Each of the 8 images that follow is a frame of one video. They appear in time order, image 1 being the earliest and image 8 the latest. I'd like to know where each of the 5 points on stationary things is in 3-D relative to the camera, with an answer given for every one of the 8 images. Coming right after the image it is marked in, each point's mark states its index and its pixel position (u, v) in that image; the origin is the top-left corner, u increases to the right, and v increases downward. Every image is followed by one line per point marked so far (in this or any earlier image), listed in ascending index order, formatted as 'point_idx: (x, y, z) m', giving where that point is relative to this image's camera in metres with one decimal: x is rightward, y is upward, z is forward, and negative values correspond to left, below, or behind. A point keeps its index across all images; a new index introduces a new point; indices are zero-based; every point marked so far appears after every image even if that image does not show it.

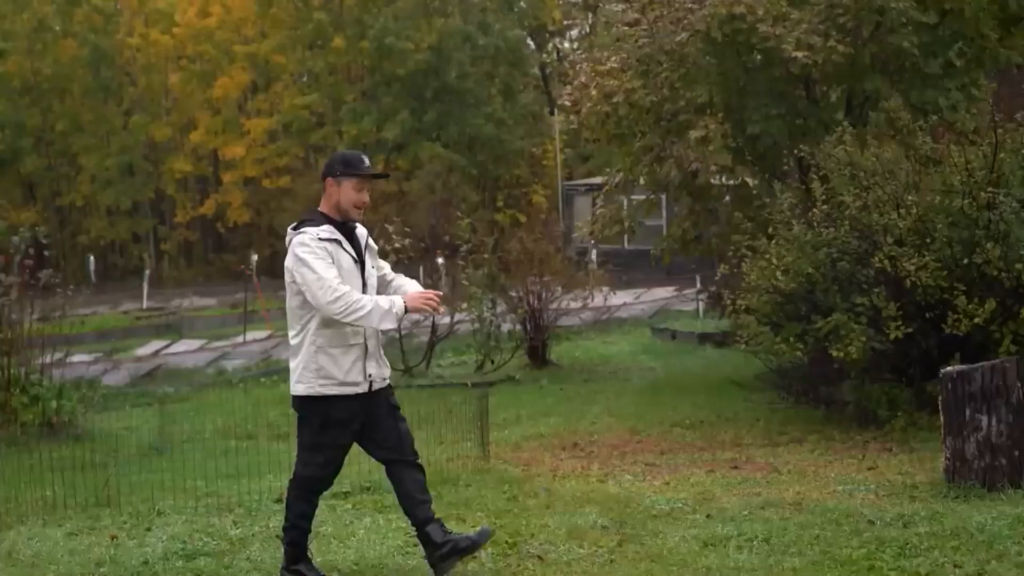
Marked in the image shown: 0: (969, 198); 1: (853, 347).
0: (+3.9, +0.8, +12.2) m
1: (+3.0, -0.5, +12.3) m
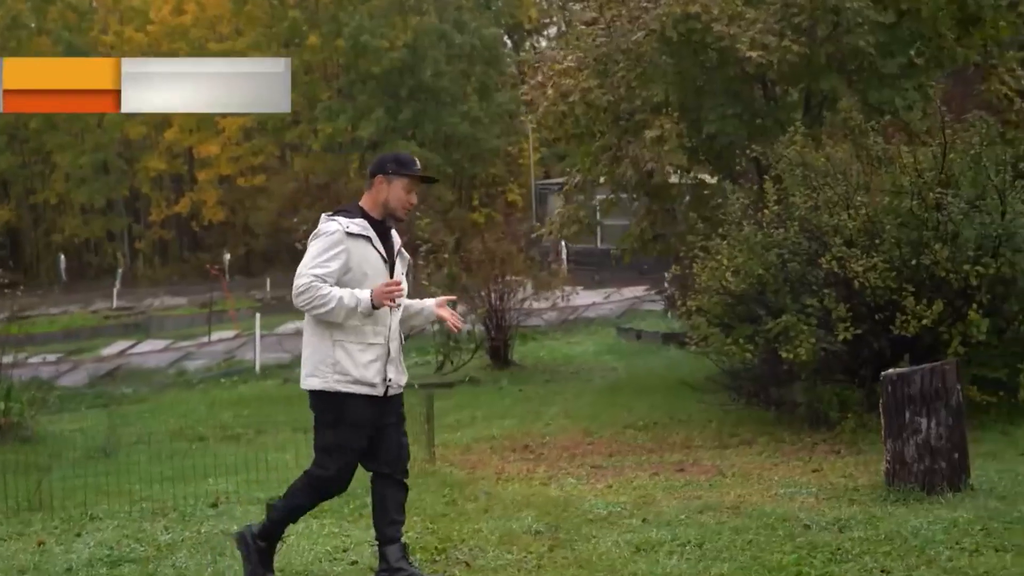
0: (+3.5, +0.8, +12.1) m
1: (+2.5, -0.5, +12.2) m
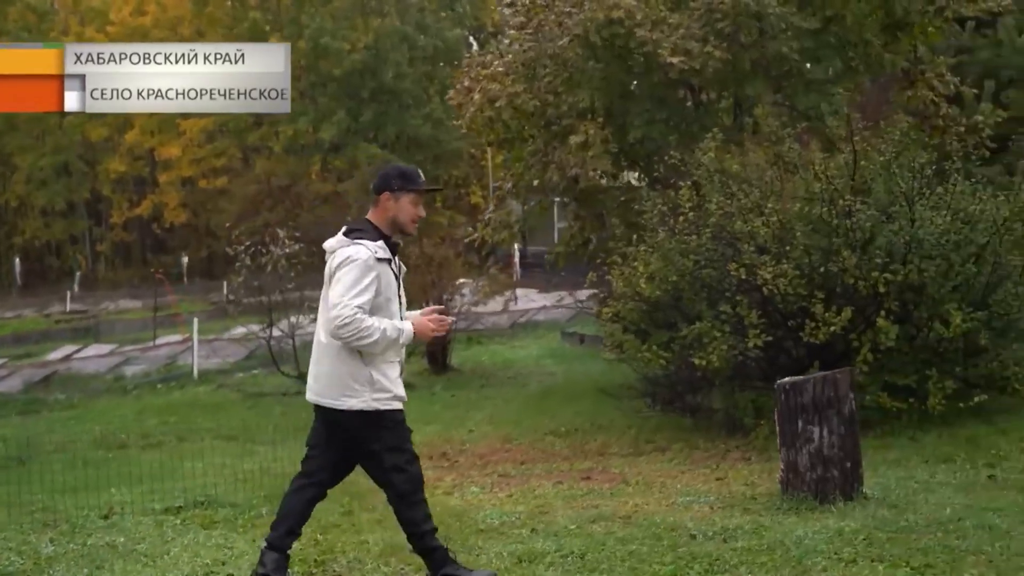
0: (+2.7, +0.7, +12.1) m
1: (+1.8, -0.6, +12.2) m
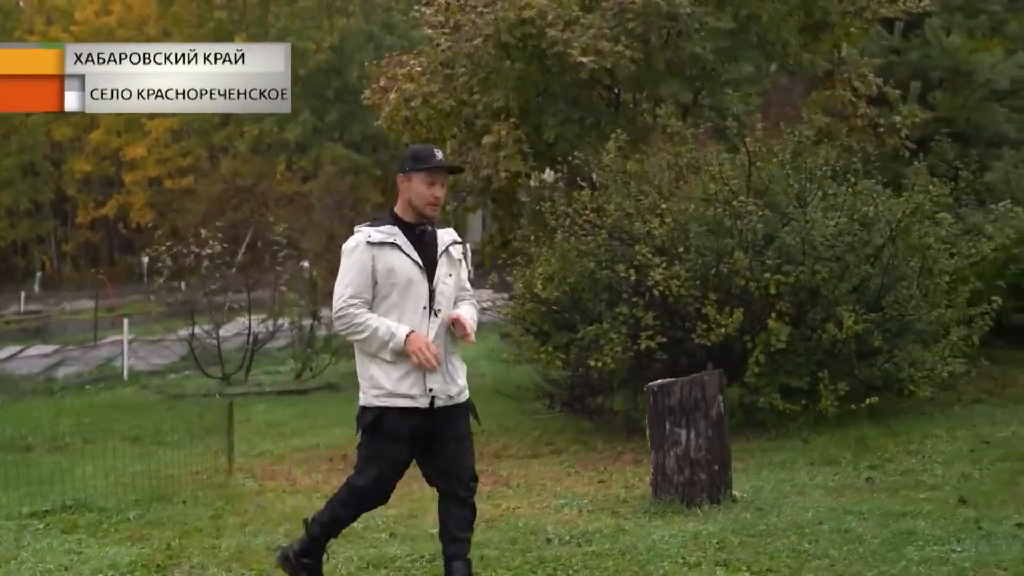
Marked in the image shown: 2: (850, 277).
0: (+1.8, +0.7, +12.0) m
1: (+0.9, -0.6, +12.2) m
2: (+2.9, +0.1, +12.0) m
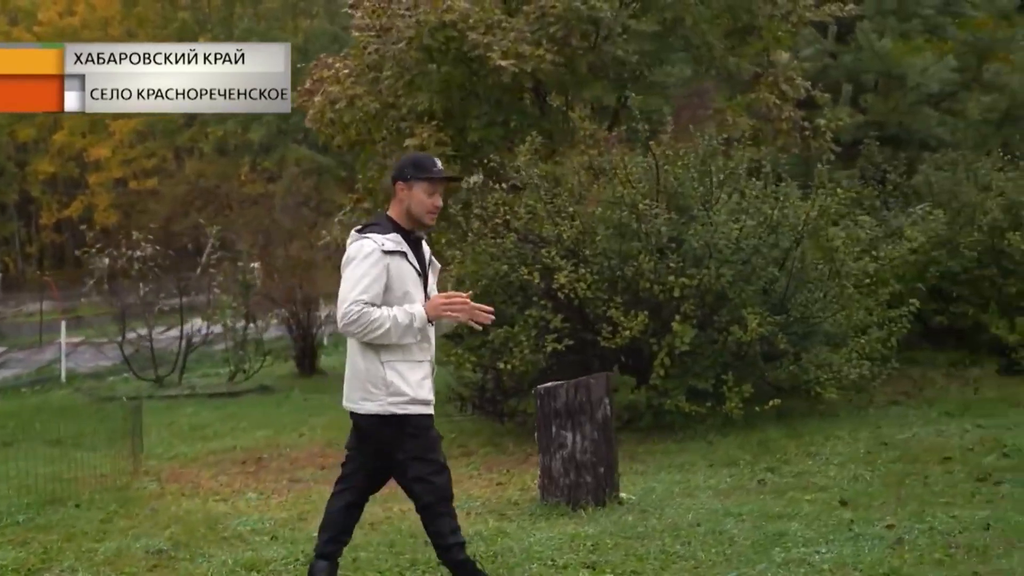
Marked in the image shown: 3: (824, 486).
0: (+1.0, +0.7, +12.1) m
1: (+0.1, -0.6, +12.2) m
2: (+2.1, +0.1, +12.1) m
3: (+2.2, -1.4, +9.9) m
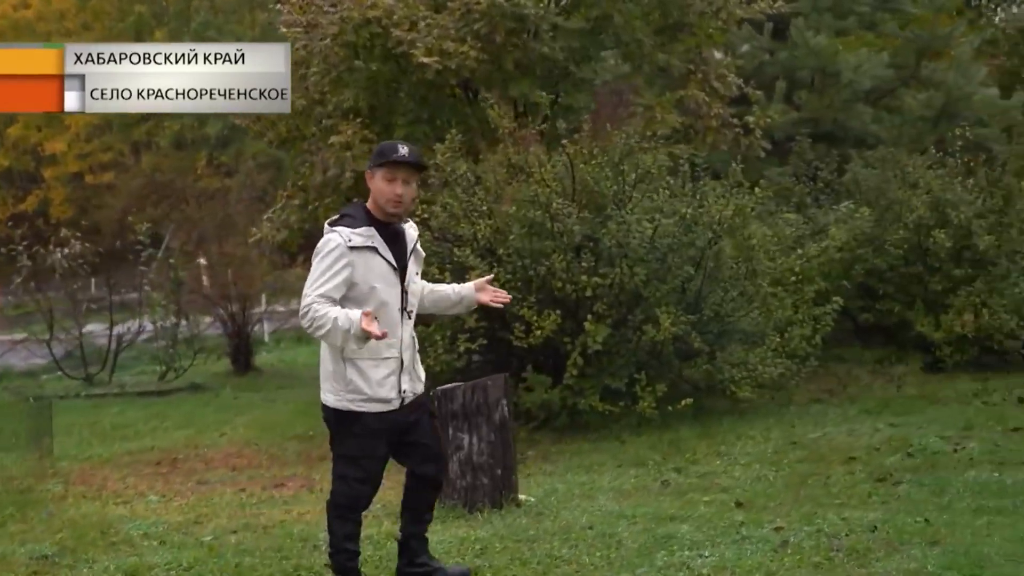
0: (+0.3, +0.7, +12.0) m
1: (-0.7, -0.6, +12.1) m
2: (+1.3, +0.1, +12.0) m
3: (+1.5, -1.4, +9.8) m
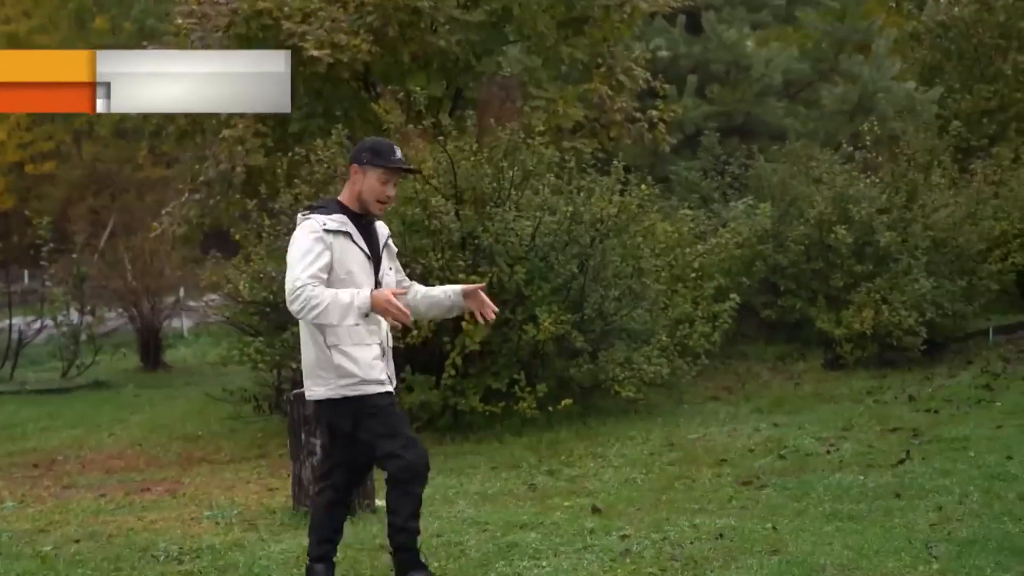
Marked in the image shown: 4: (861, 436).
0: (-0.7, +0.7, +11.8) m
1: (-1.7, -0.6, +11.9) m
2: (+0.3, +0.1, +11.9) m
3: (+0.5, -1.4, +9.7) m
4: (+2.7, -1.1, +10.9) m
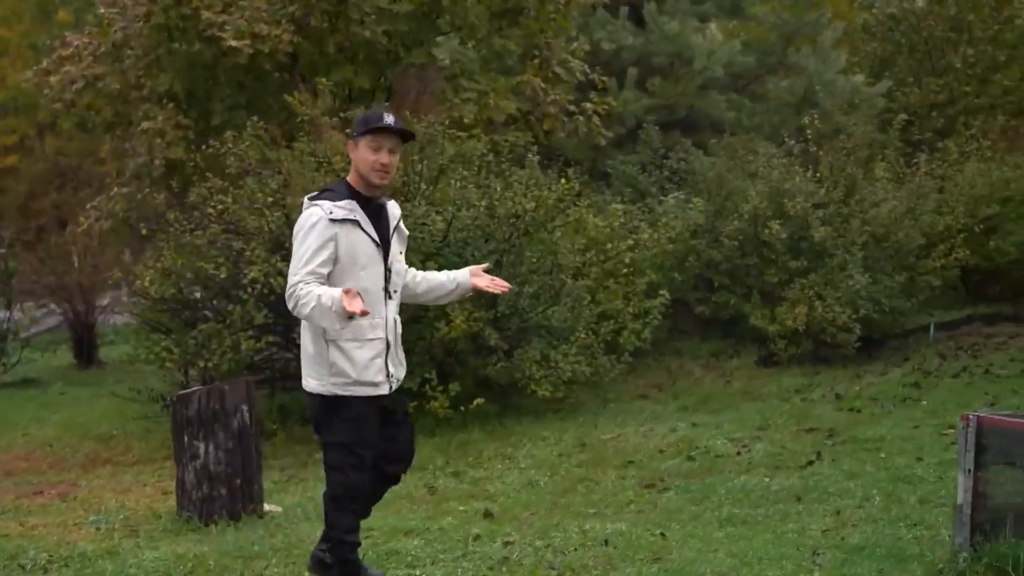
0: (-1.5, +0.7, +11.5) m
1: (-2.4, -0.6, +11.6) m
2: (-0.4, +0.1, +11.6) m
3: (-0.1, -1.4, +9.4) m
4: (+2.0, -1.1, +10.6) m
